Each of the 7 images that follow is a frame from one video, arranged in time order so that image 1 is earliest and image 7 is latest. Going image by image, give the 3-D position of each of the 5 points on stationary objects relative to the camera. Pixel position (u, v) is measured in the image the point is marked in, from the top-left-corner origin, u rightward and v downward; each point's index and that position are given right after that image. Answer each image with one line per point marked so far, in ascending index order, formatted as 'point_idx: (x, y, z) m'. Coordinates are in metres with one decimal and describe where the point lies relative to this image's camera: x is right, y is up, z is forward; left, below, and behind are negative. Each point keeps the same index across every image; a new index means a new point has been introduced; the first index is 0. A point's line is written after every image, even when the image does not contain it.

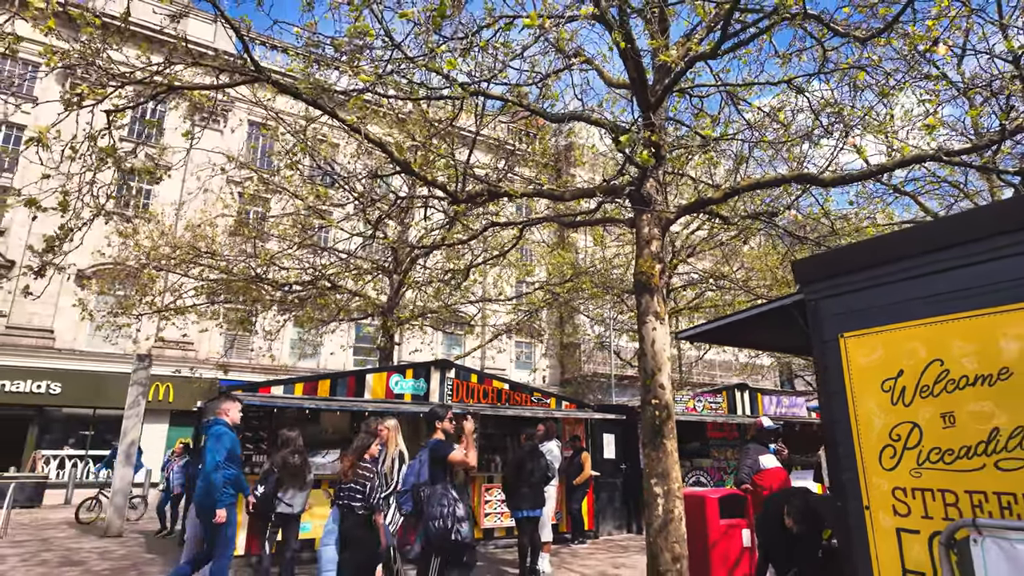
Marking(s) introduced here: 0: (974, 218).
0: (+1.8, +0.3, +2.3) m
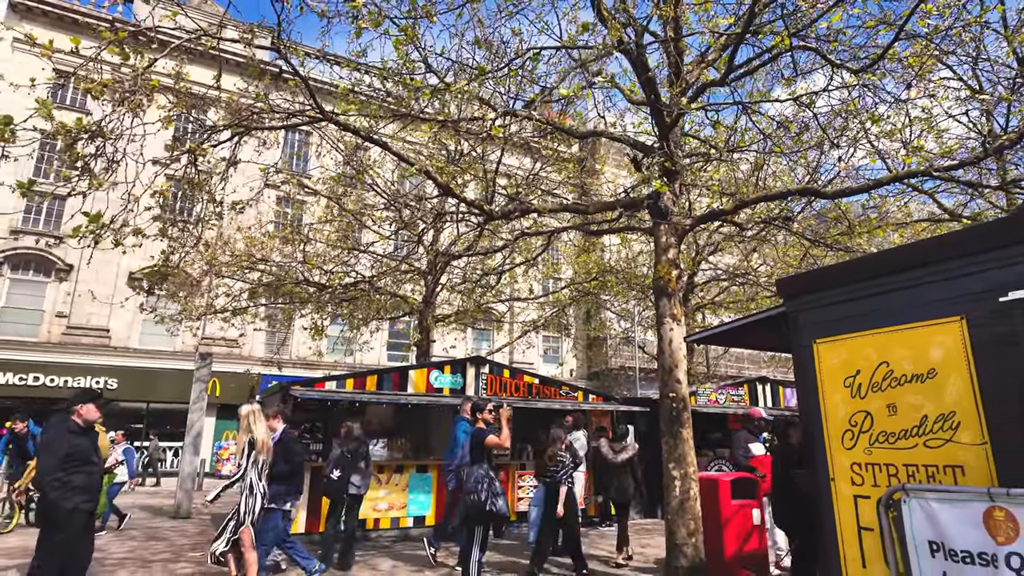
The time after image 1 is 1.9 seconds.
0: (+2.0, +0.2, +2.9) m
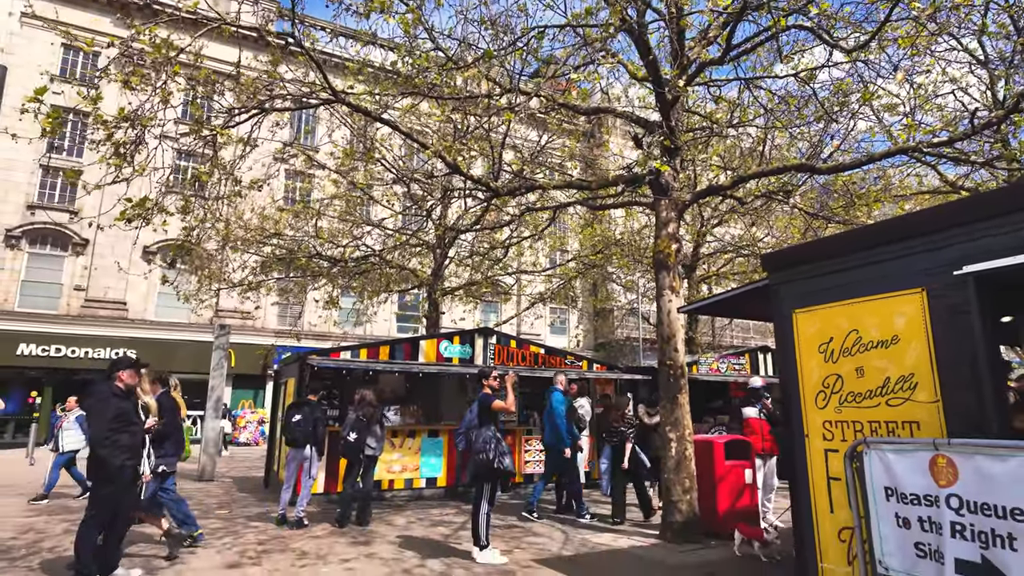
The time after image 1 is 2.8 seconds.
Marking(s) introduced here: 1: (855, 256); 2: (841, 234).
0: (+2.0, +0.3, +3.1) m
1: (+1.9, +0.2, +3.3) m
2: (+1.9, +0.3, +3.4) m
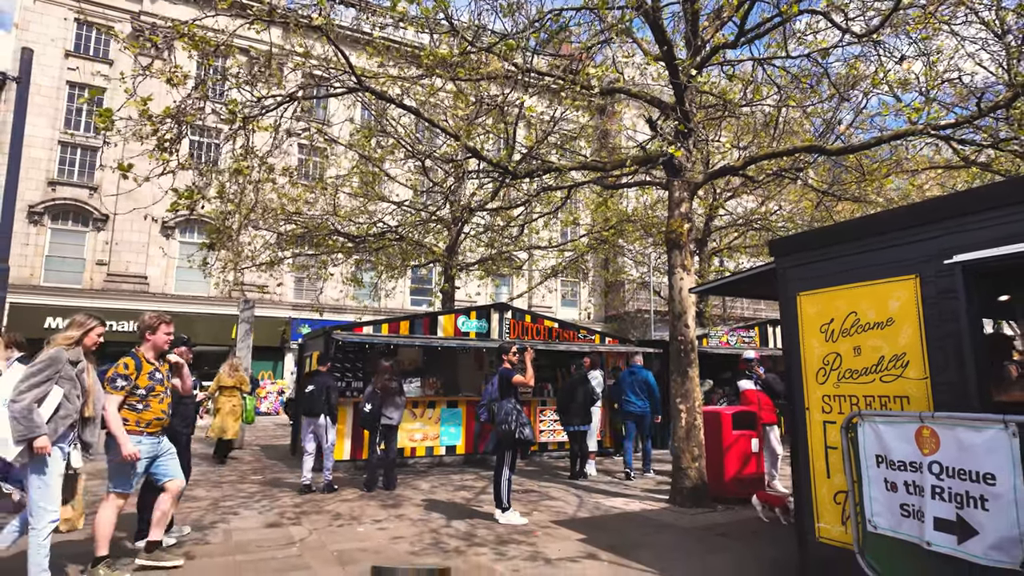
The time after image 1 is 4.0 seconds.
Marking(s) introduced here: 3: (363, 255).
0: (+2.2, +0.4, +3.4) m
1: (+2.1, +0.3, +3.6) m
2: (+2.0, +0.4, +3.6) m
3: (-3.2, +0.7, +12.9) m
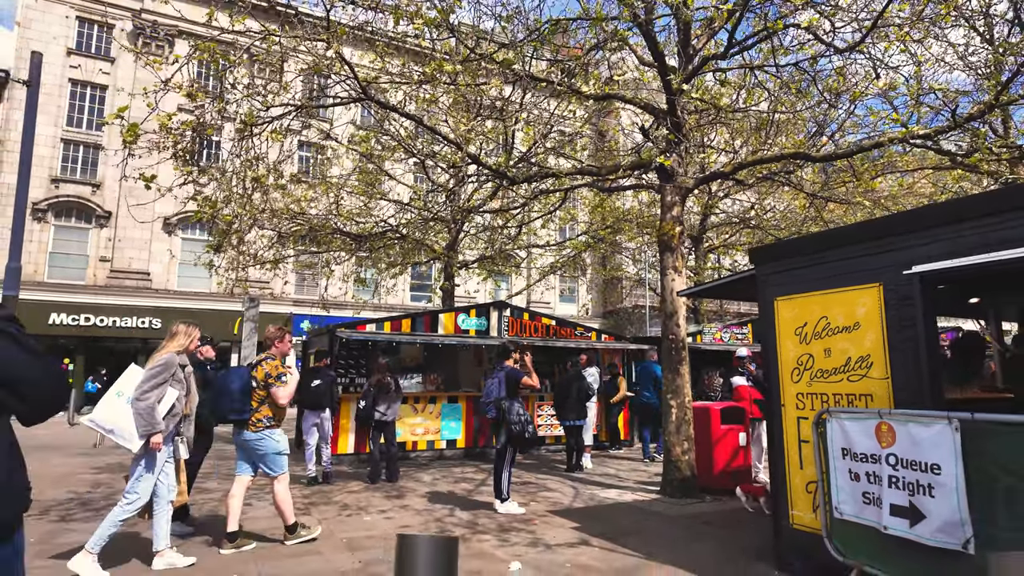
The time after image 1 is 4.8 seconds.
0: (+2.2, +0.4, +3.7) m
1: (+2.1, +0.2, +3.9) m
2: (+2.0, +0.4, +3.9) m
3: (-3.3, +0.8, +13.2) m
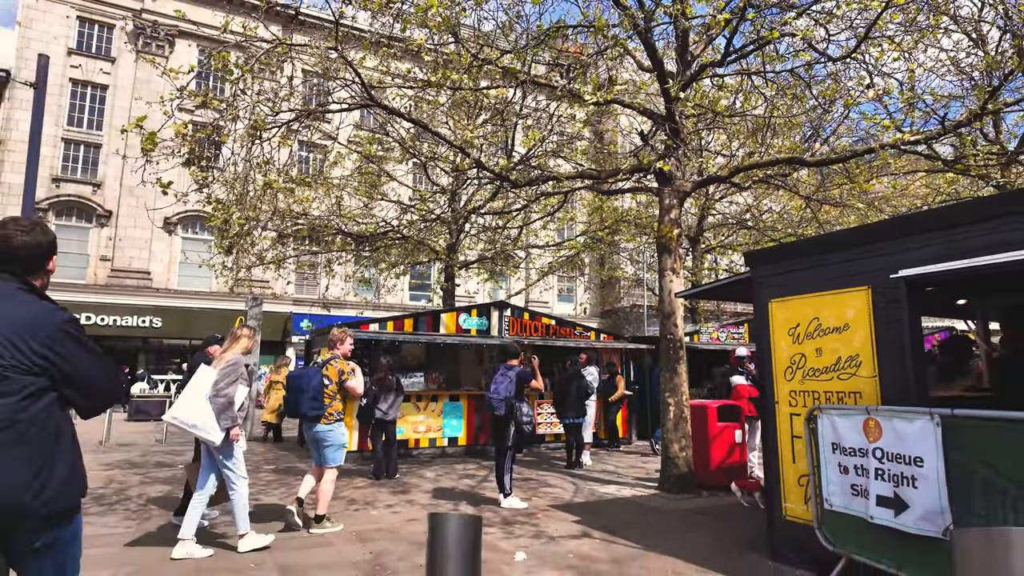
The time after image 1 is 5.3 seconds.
0: (+2.2, +0.4, +3.9) m
1: (+2.1, +0.2, +4.1) m
2: (+2.1, +0.3, +4.1) m
3: (-3.3, +0.8, +13.3) m
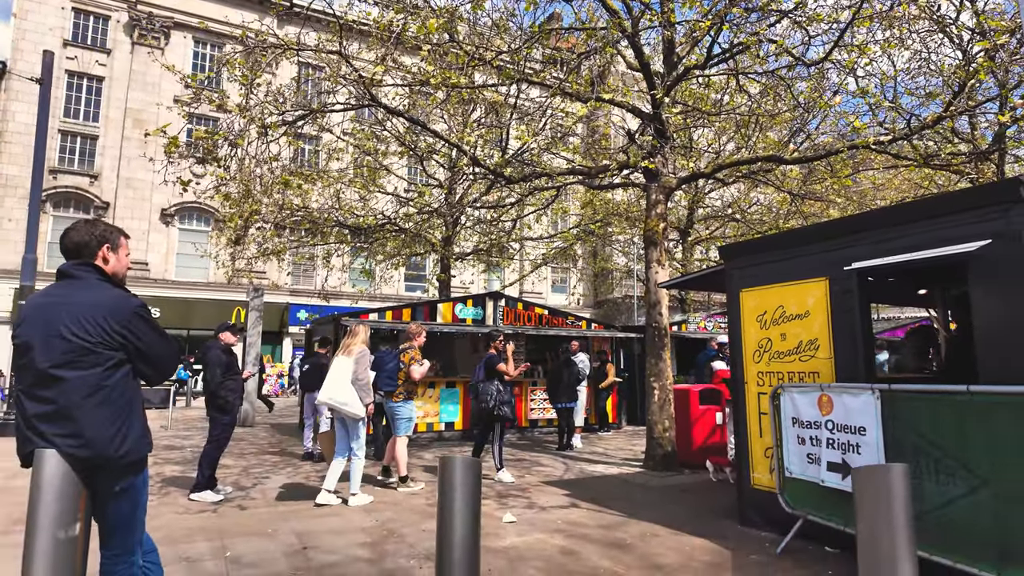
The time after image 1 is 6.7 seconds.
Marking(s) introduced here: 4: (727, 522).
0: (+2.2, +0.4, +4.3) m
1: (+2.1, +0.3, +4.5) m
2: (+2.0, +0.4, +4.5) m
3: (-3.4, +1.0, +13.7) m
4: (+1.8, -1.9, +4.9) m
